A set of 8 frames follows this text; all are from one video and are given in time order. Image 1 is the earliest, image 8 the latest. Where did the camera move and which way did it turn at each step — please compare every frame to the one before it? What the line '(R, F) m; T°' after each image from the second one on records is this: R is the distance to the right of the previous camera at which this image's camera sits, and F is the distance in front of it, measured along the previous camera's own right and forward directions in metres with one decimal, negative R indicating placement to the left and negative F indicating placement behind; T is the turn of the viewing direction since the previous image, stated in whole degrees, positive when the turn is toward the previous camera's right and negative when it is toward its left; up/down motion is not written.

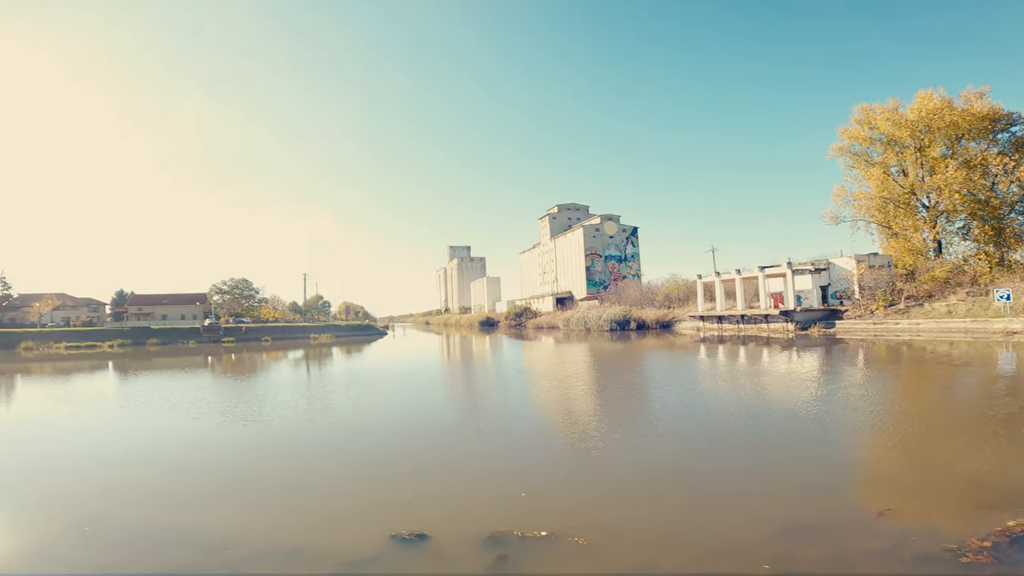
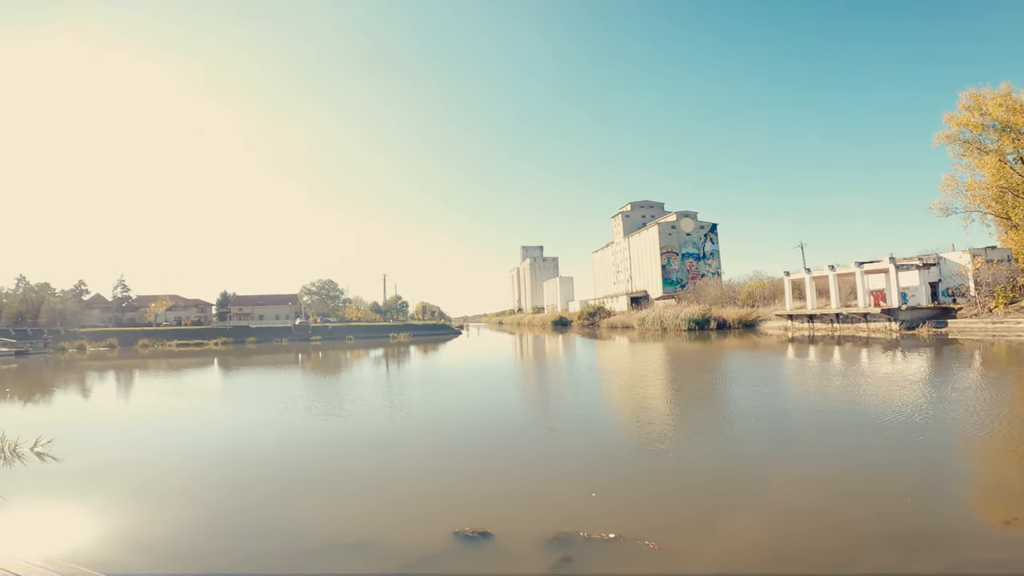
(-0.1, +1.3) m; -9°
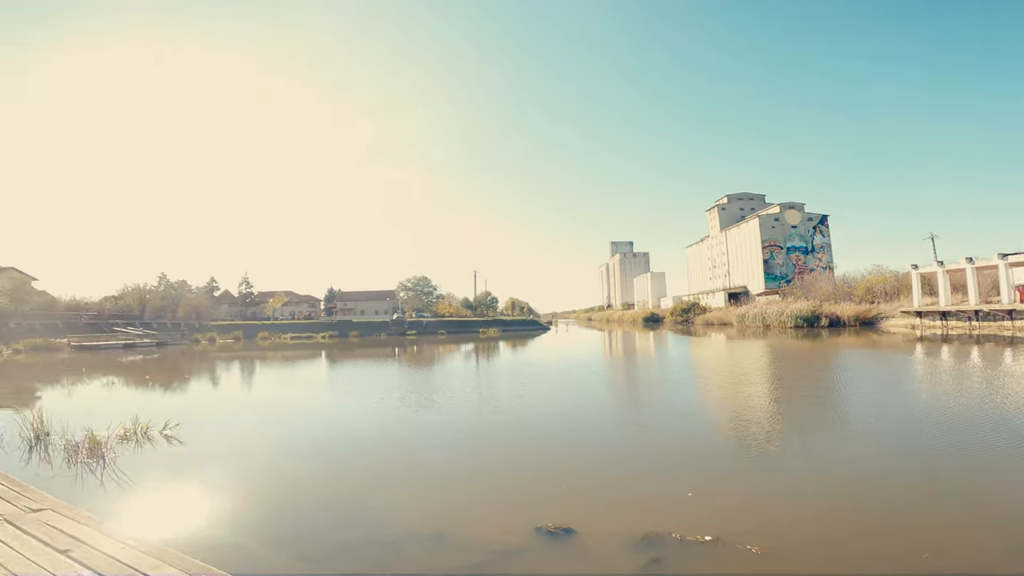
(-0.1, +0.9) m; -11°
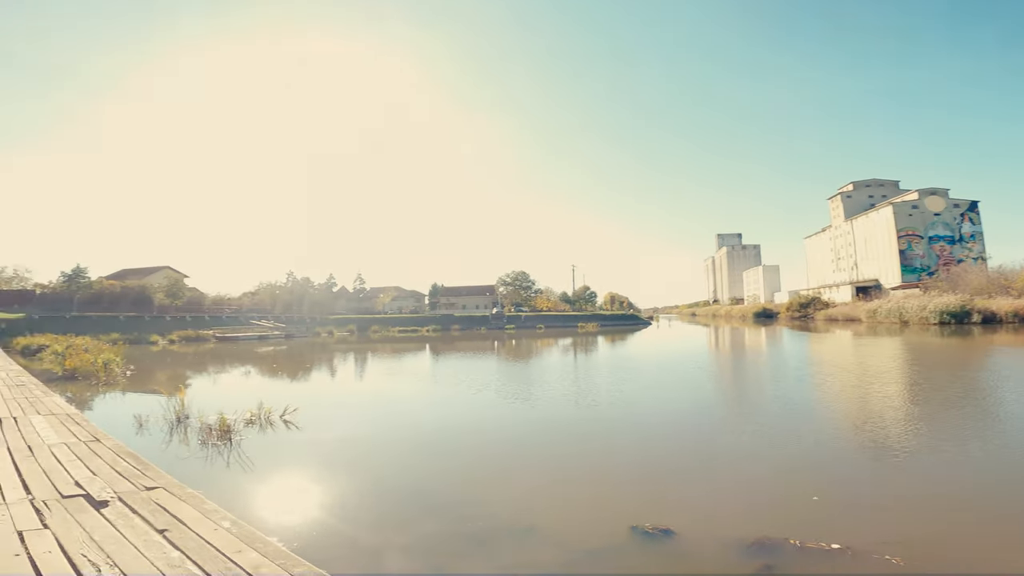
(0.0, +0.6) m; -12°
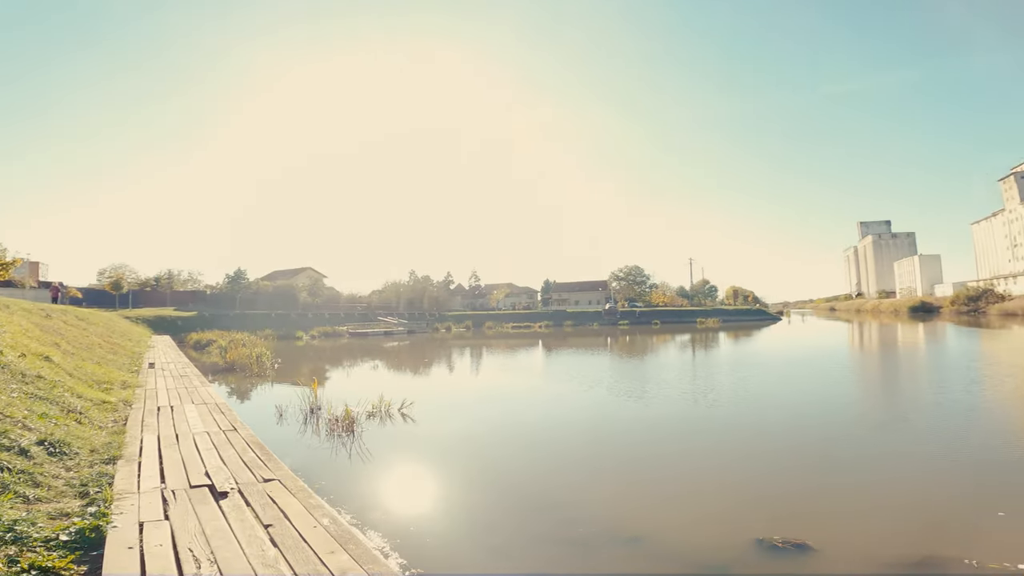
(0.0, +0.4) m; -14°
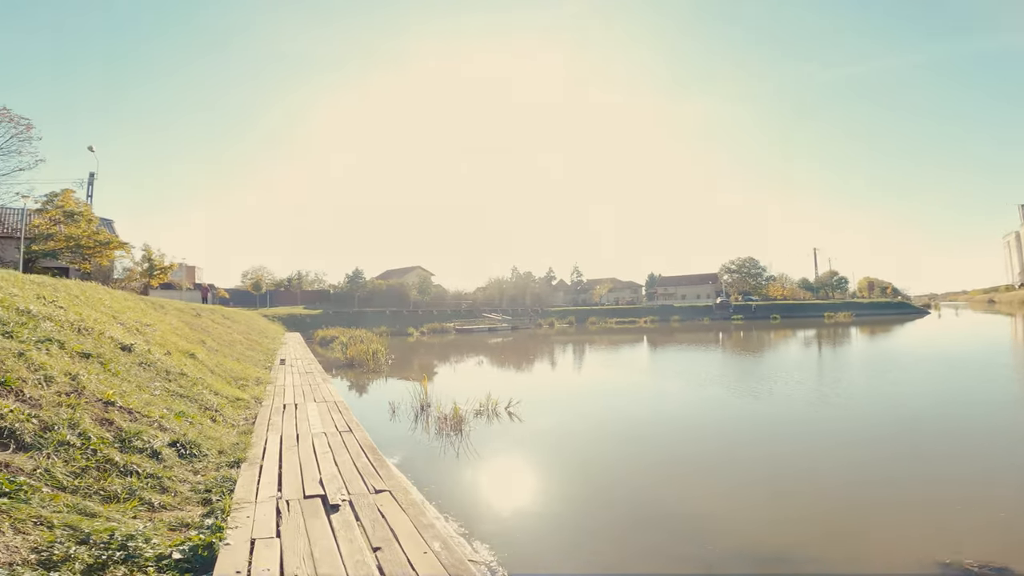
(-0.2, +0.4) m; -13°
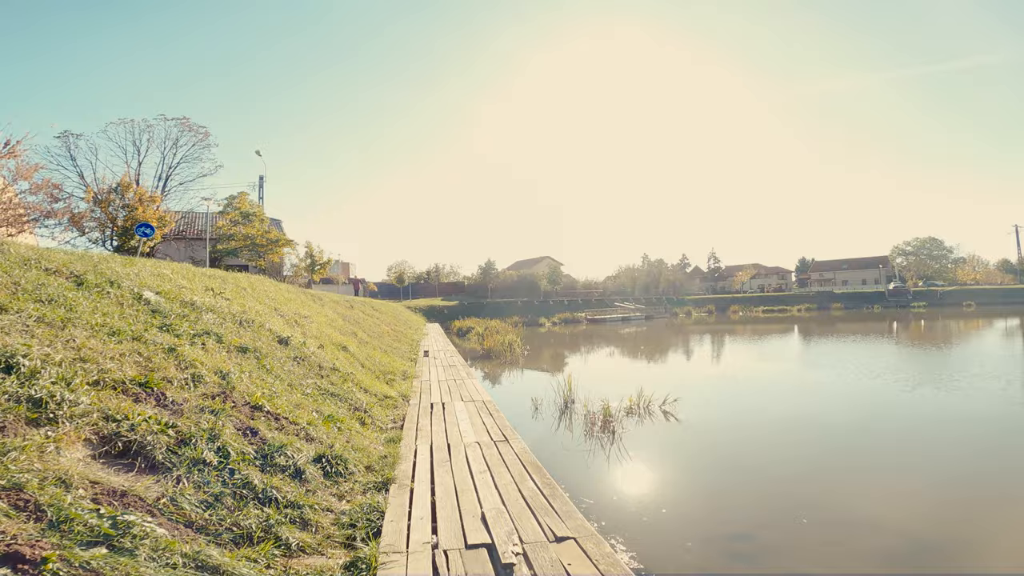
(-0.4, +0.7) m; -16°
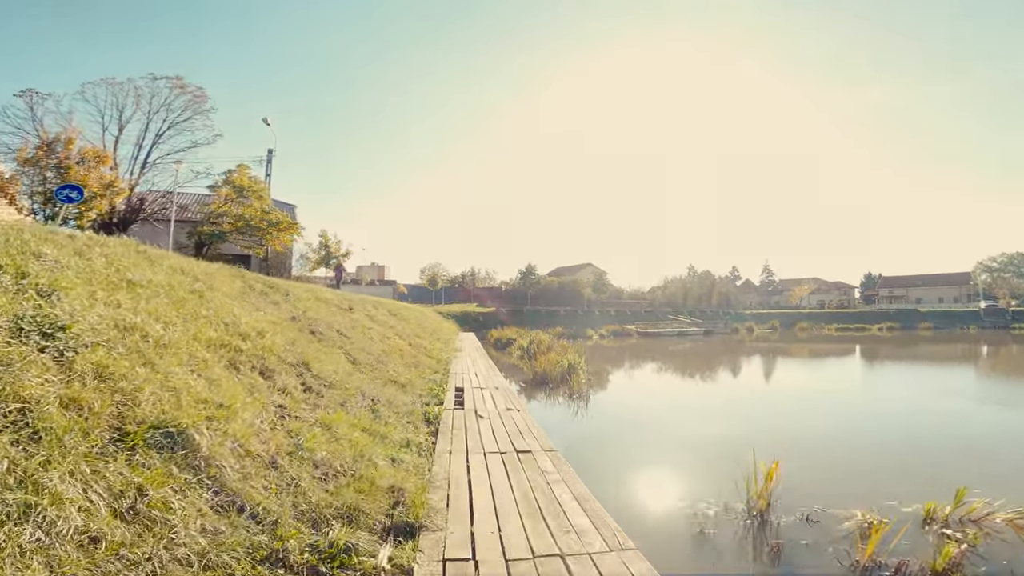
(-0.6, +3.0) m; -4°
